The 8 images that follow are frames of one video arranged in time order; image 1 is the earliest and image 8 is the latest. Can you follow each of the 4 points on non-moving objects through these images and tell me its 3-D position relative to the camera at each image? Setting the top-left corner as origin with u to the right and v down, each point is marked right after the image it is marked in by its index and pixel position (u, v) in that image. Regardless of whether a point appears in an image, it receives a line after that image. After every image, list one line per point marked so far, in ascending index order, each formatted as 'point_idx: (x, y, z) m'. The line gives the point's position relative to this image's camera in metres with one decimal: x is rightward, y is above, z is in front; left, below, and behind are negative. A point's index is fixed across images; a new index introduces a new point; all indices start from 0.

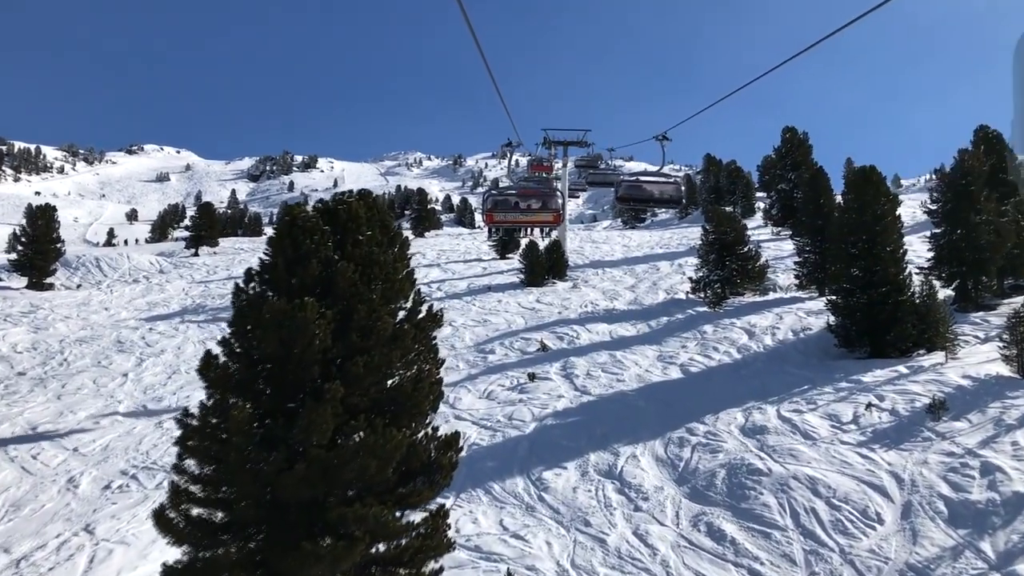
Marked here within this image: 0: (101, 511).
0: (-7.0, -3.8, +9.7) m
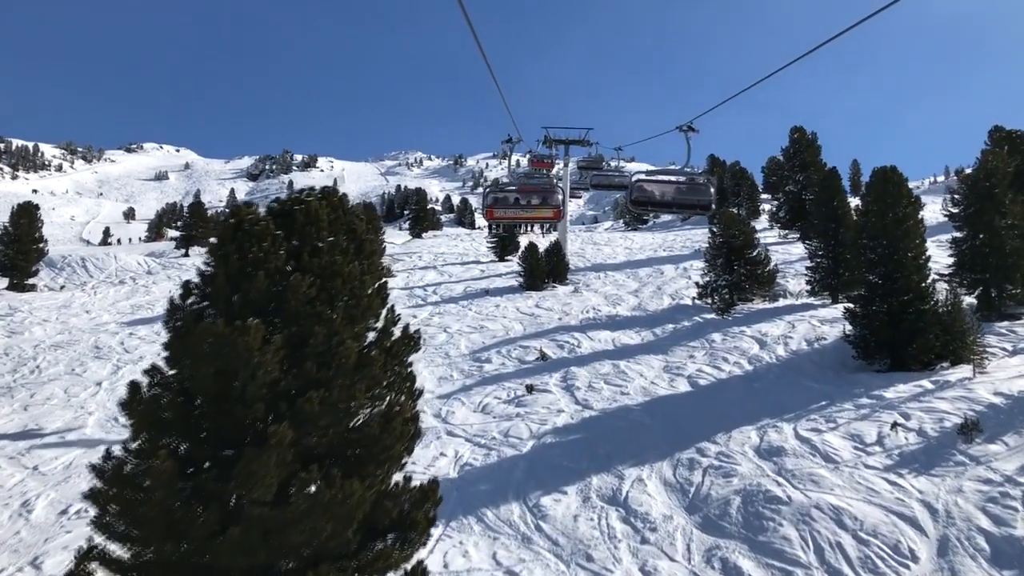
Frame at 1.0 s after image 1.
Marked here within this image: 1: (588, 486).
0: (-7.1, -3.9, +8.8) m
1: (+1.4, -3.6, +10.4) m
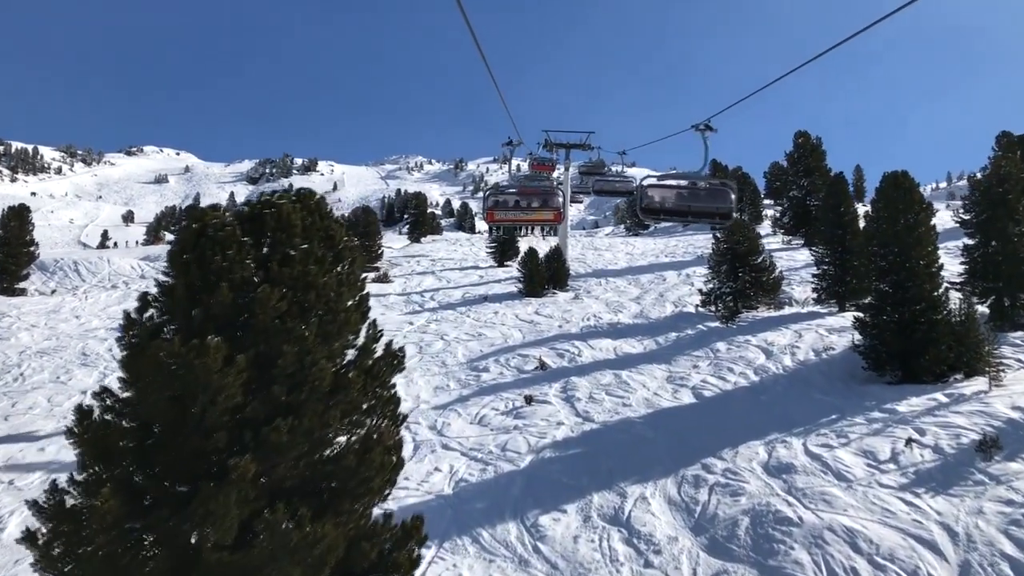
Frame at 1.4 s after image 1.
0: (-7.1, -4.0, +8.3) m
1: (+1.3, -3.8, +10.0) m
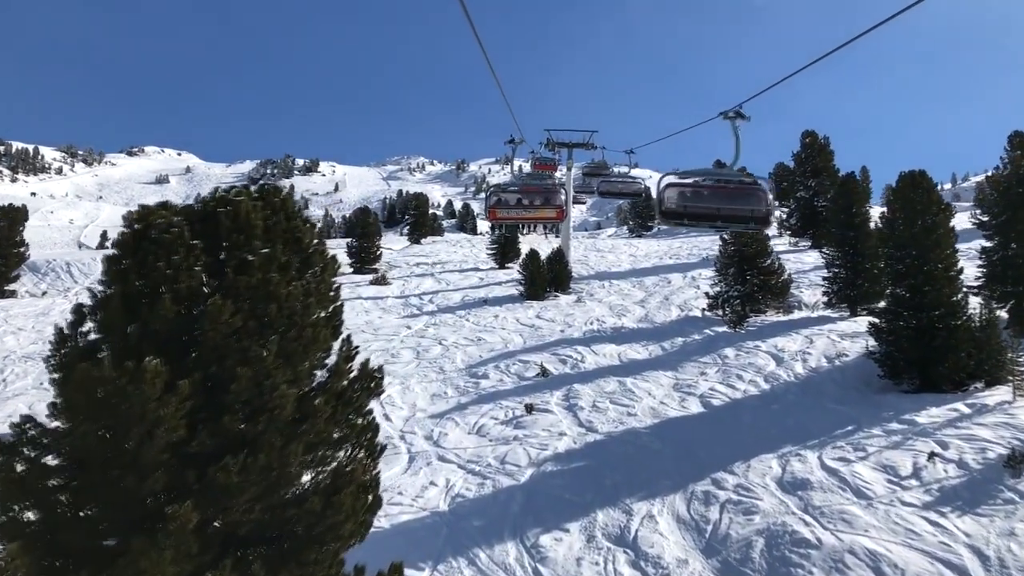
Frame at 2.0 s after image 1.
0: (-7.1, -4.1, +7.7) m
1: (+1.3, -3.9, +9.4) m
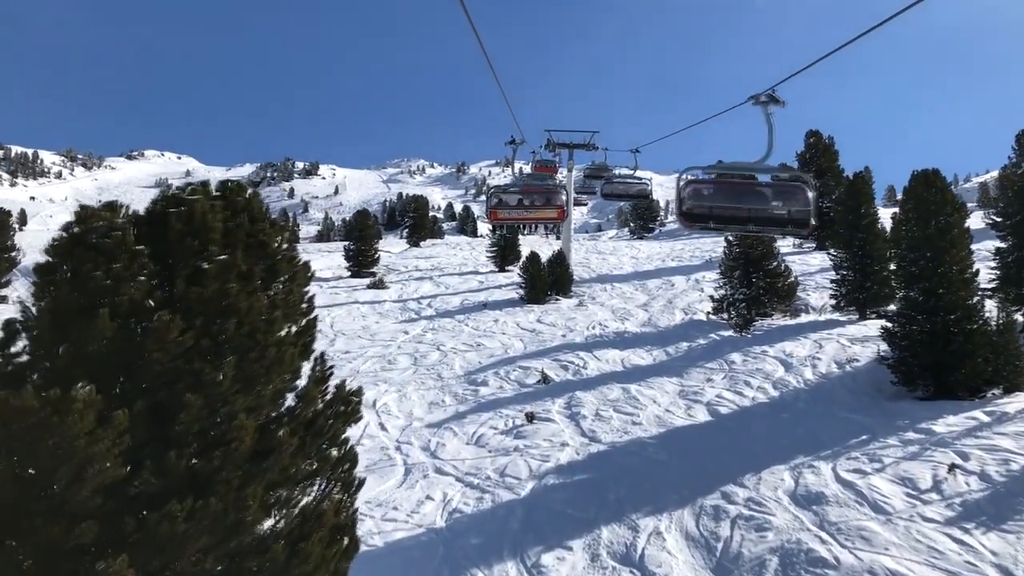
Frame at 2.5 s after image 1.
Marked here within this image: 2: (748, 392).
0: (-7.1, -4.2, +7.3) m
1: (+1.3, -3.9, +8.9) m
2: (+5.6, -2.5, +13.6) m
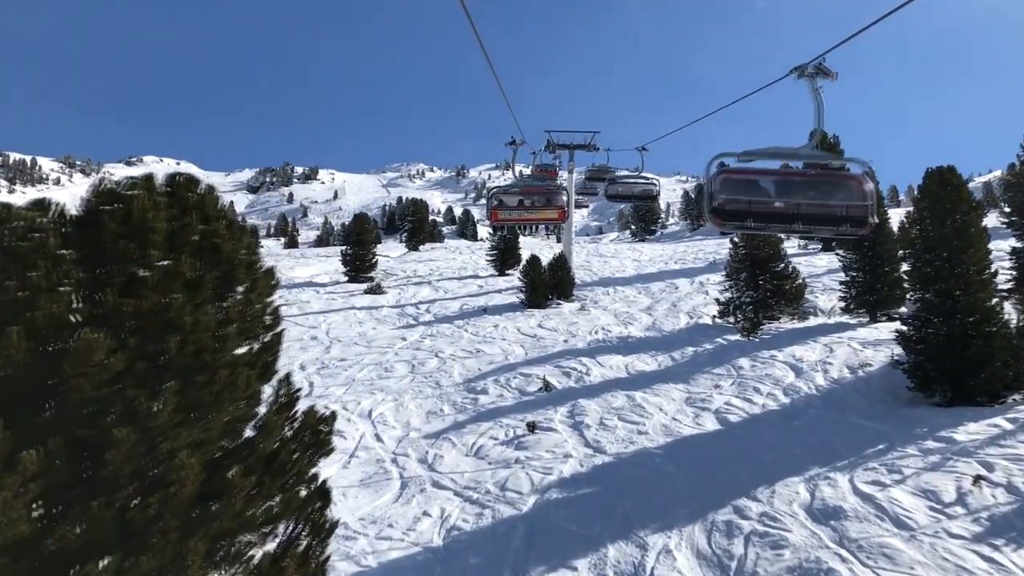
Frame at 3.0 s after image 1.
0: (-7.1, -4.3, +6.8) m
1: (+1.3, -4.0, +8.4) m
2: (+5.6, -2.5, +13.1) m
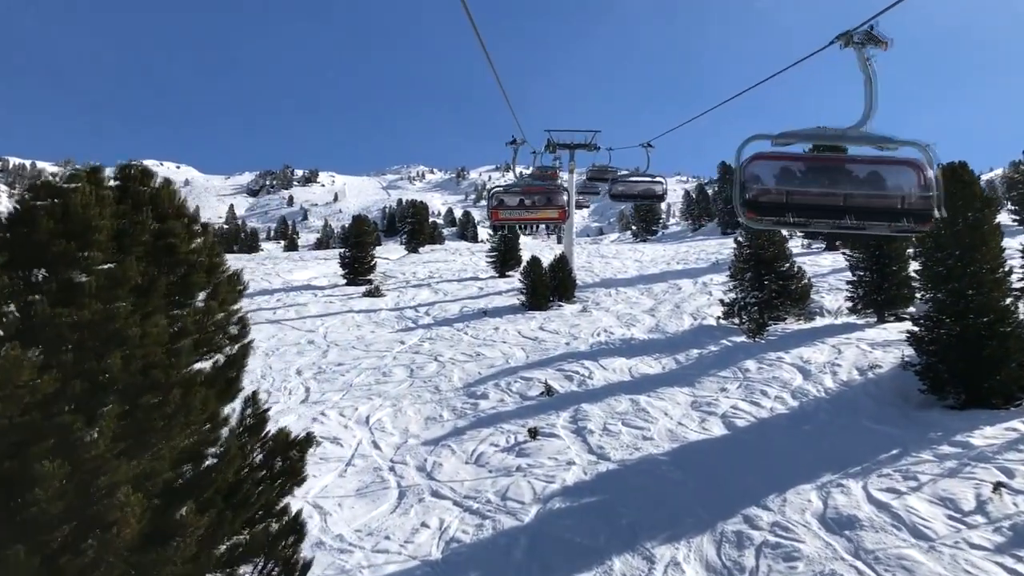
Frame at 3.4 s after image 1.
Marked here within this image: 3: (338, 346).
0: (-7.1, -4.4, +6.5) m
1: (+1.4, -4.0, +8.1) m
2: (+5.7, -2.5, +12.8) m
3: (-5.3, -1.8, +17.4) m
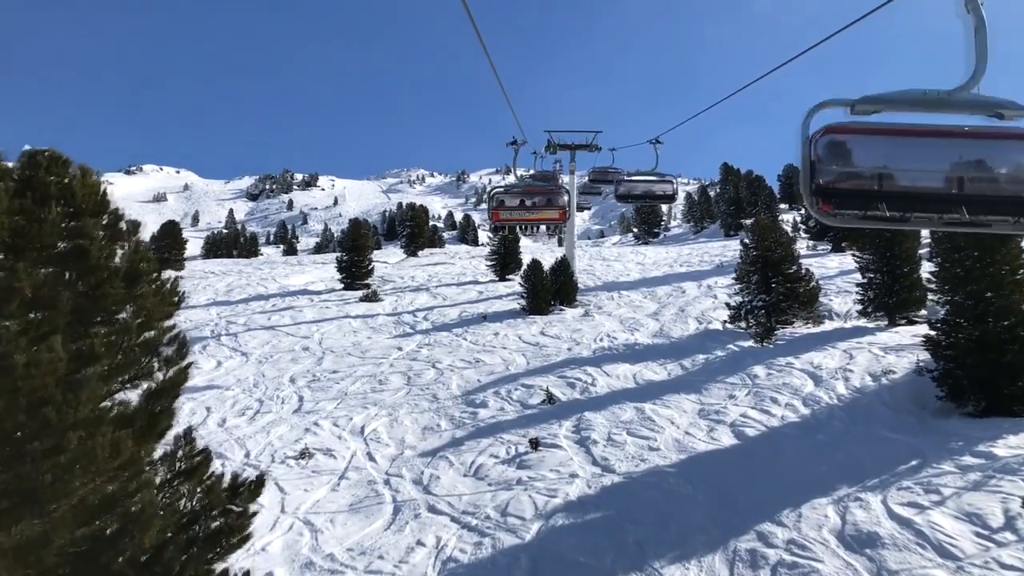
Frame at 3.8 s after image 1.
0: (-7.1, -4.4, +6.0) m
1: (+1.4, -4.1, +7.6) m
2: (+5.7, -2.6, +12.3) m
3: (-5.3, -1.9, +16.9) m
